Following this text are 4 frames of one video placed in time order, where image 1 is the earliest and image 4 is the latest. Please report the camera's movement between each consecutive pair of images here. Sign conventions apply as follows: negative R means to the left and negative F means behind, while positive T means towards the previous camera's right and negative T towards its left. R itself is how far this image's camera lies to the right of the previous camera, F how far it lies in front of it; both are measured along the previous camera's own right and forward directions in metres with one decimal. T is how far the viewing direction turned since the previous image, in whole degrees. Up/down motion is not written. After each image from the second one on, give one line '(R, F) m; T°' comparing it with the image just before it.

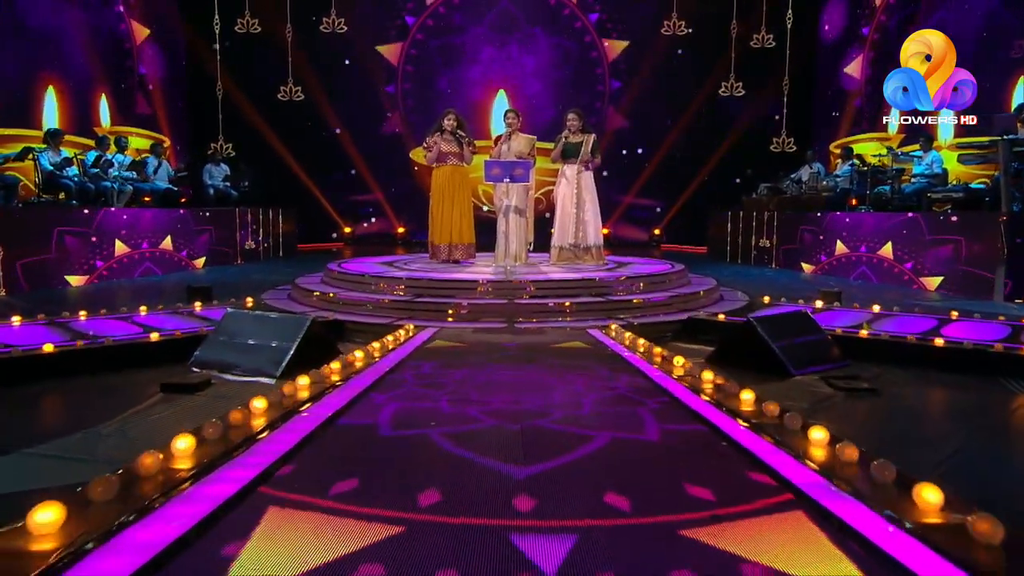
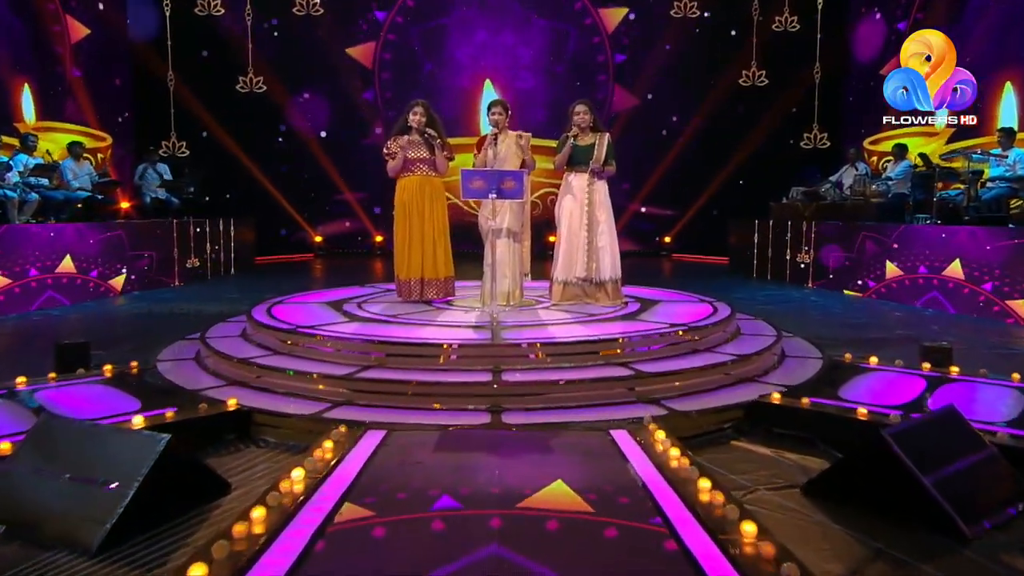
(+0.1, +1.8) m; 0°
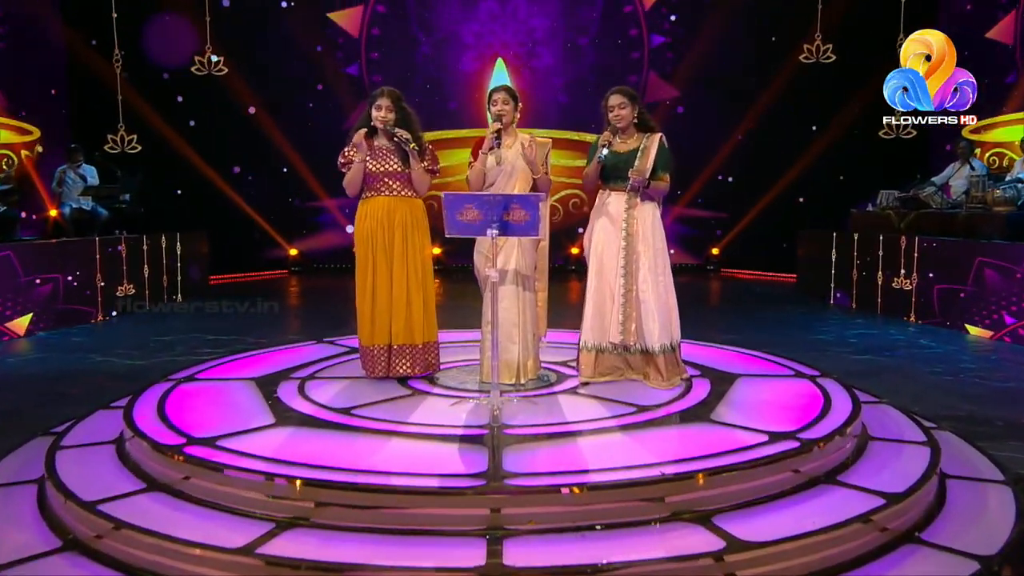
(0.0, +1.7) m; -1°
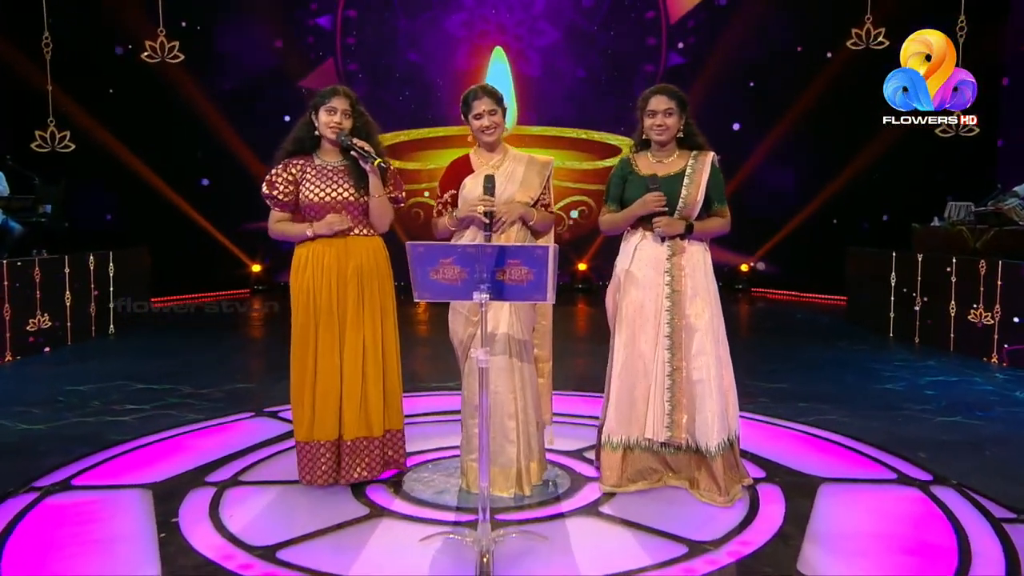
(0.0, +1.1) m; 0°
